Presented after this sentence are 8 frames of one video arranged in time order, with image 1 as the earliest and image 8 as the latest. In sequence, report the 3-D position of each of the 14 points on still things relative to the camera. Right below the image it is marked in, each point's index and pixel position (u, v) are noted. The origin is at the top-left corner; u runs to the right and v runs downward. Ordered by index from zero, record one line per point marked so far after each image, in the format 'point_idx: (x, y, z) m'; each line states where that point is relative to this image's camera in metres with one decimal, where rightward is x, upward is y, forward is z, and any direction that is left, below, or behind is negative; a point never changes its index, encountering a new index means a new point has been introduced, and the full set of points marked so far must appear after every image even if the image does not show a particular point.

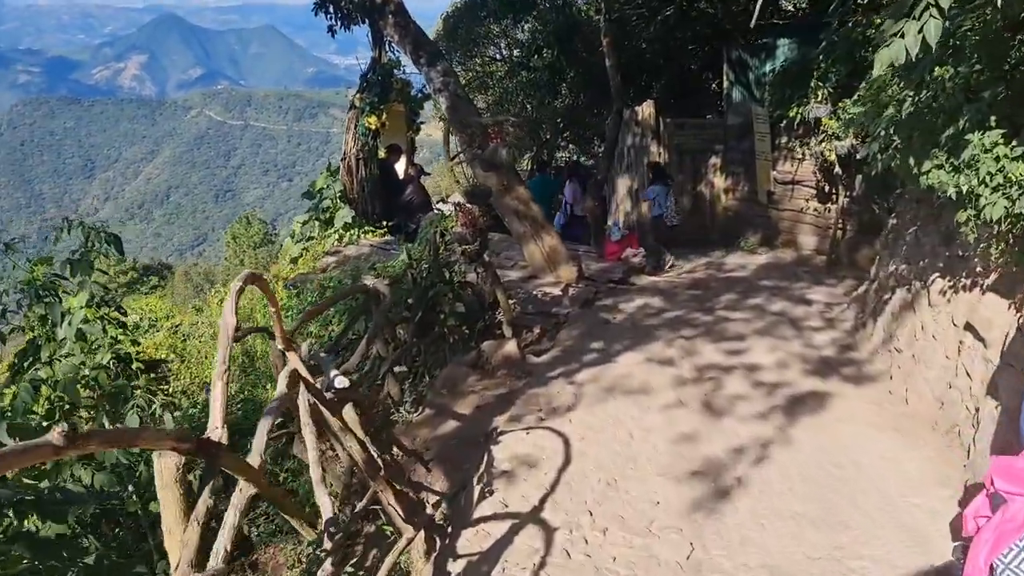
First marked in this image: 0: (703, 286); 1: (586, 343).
0: (+1.9, 0.0, +9.0) m
1: (+0.5, -0.4, +6.7) m
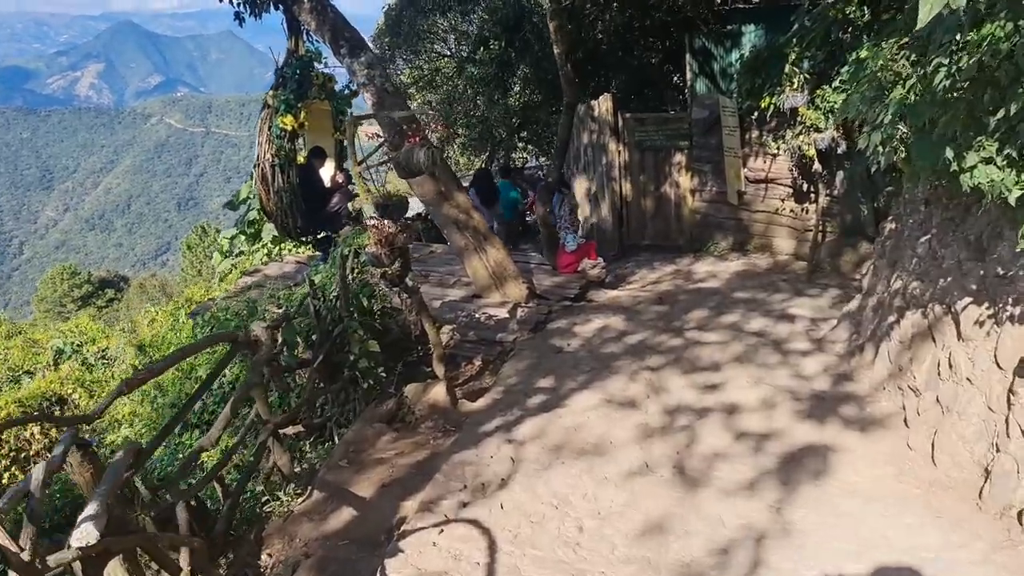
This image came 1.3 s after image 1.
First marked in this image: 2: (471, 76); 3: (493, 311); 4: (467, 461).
0: (+1.4, -0.1, +8.0) m
1: (+0.1, -0.6, +5.6) m
2: (-0.6, +3.2, +13.9) m
3: (-0.2, -0.2, +7.3) m
4: (-0.2, -0.8, +4.1) m
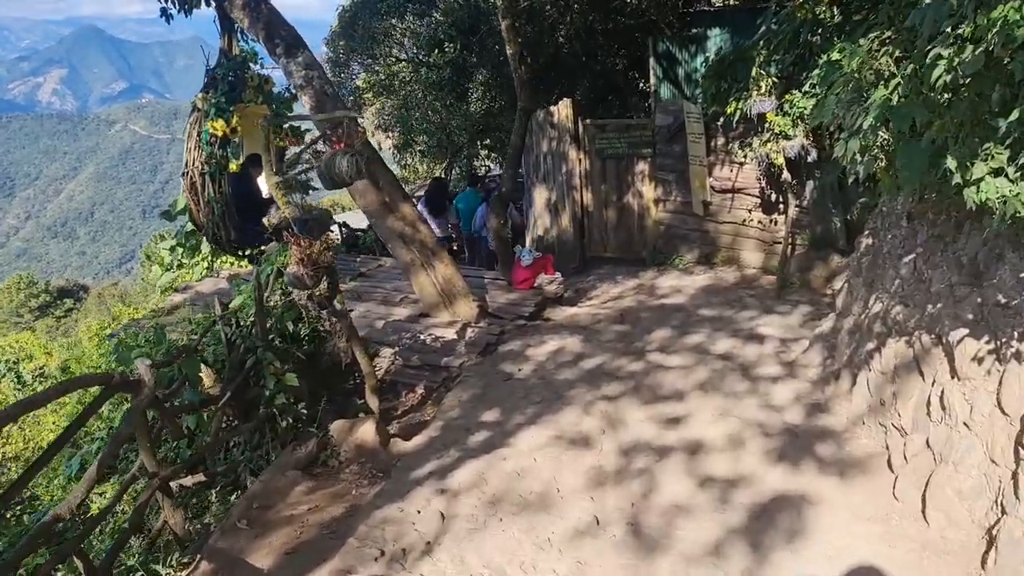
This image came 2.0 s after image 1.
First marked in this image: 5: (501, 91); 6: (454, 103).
0: (+1.0, -0.3, +7.5) m
1: (-0.2, -0.7, +5.0) m
2: (-1.2, +3.0, +13.4) m
3: (-0.5, -0.3, +6.7) m
4: (-0.5, -0.9, +3.5) m
5: (-0.2, +2.8, +13.0) m
6: (-0.8, +2.7, +13.4) m
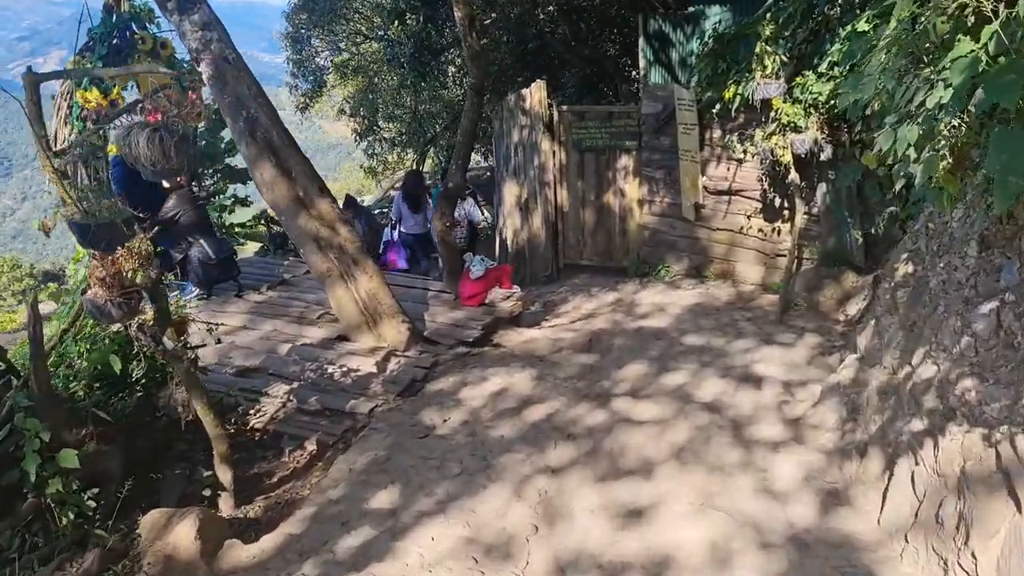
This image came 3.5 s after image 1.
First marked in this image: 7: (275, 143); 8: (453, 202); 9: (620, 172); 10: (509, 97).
0: (+0.6, -0.4, +6.1) m
1: (-0.6, -0.8, +3.7) m
2: (-1.6, +3.0, +12.0) m
3: (-0.9, -0.4, +5.4) m
4: (-0.9, -1.0, +2.2) m
5: (-0.5, +2.7, +11.6) m
6: (-1.2, +2.6, +12.0) m
7: (-1.5, +0.9, +5.7) m
8: (-0.4, +0.6, +6.4) m
9: (+1.0, +1.1, +8.6) m
10: (0.0, +1.8, +8.9) m
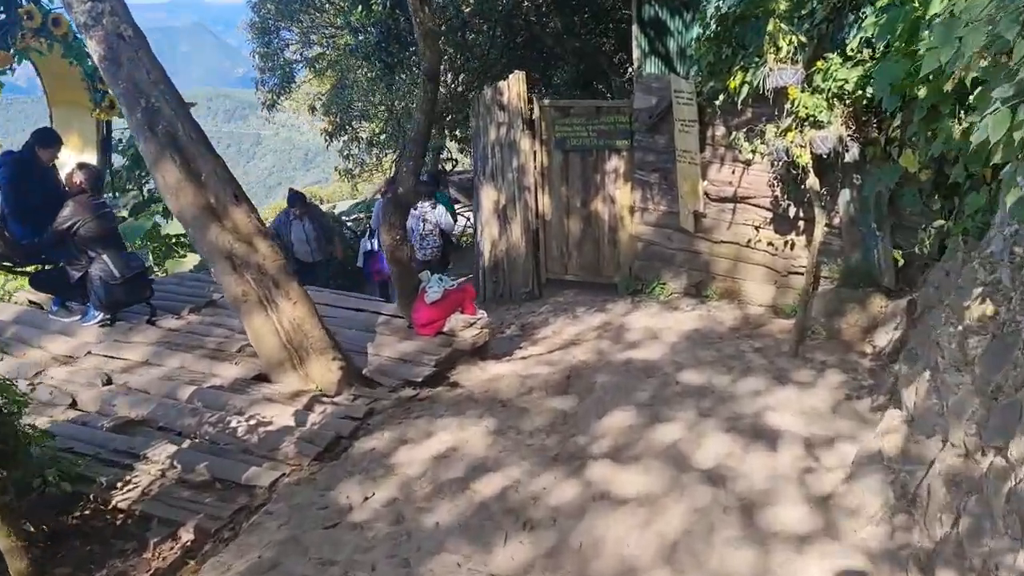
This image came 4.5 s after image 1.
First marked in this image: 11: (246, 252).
0: (+0.4, -0.6, +5.1) m
1: (-0.8, -0.9, +2.6) m
2: (-1.8, +2.8, +10.9) m
3: (-1.1, -0.6, +4.3) m
4: (-1.1, -1.2, +1.1) m
5: (-0.7, +2.5, +10.5) m
6: (-1.4, +2.5, +11.0) m
7: (-1.7, +0.7, +4.7) m
8: (-0.6, +0.4, +5.4) m
9: (+0.8, +0.9, +7.5) m
10: (-0.2, +1.7, +7.8) m
11: (-1.3, +0.2, +4.6) m
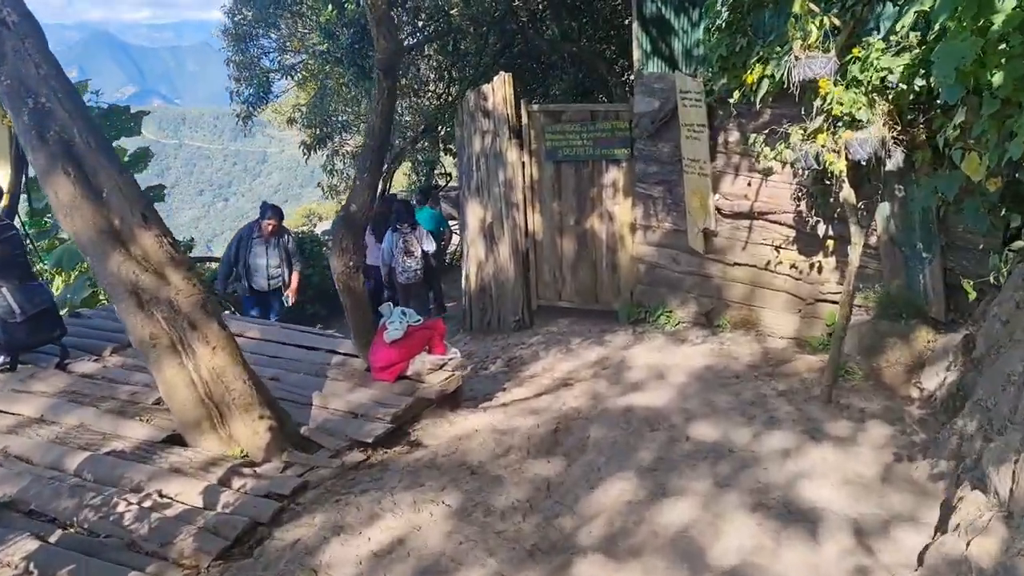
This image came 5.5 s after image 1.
0: (+0.3, -0.7, +4.2) m
1: (-0.9, -1.1, +1.7) m
2: (-1.9, +2.5, +10.1) m
3: (-1.3, -0.7, +3.4) m
4: (-1.2, -1.3, +0.2) m
5: (-0.8, +2.3, +9.7) m
6: (-1.5, +2.2, +10.2) m
7: (-1.8, +0.6, +3.8) m
8: (-0.7, +0.3, +4.5) m
9: (+0.7, +0.7, +6.7) m
10: (-0.3, +1.5, +7.0) m
11: (-1.4, 0.0, +3.7) m
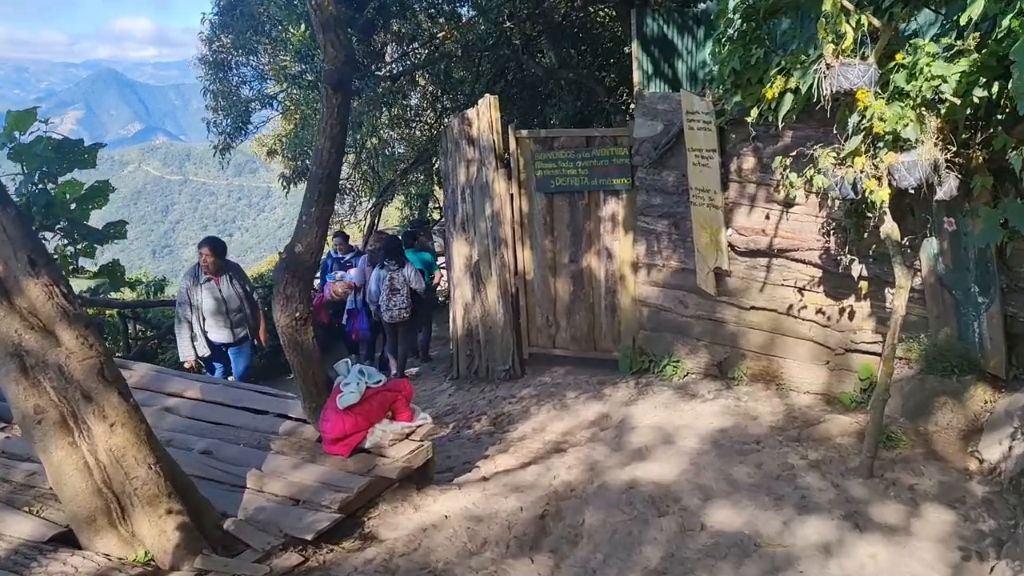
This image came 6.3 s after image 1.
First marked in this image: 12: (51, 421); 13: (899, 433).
0: (+0.2, -0.9, +3.4) m
1: (-1.0, -1.2, +0.9) m
2: (-1.9, +2.1, +9.4) m
3: (-1.3, -0.9, +2.7) m
4: (-1.3, -1.3, -0.6) m
5: (-0.9, +1.9, +9.1) m
6: (-1.5, +1.7, +9.5) m
7: (-1.9, +0.4, +3.1) m
8: (-0.8, 0.0, +3.8) m
9: (+0.6, +0.4, +5.9) m
10: (-0.4, +1.1, +6.3) m
11: (-1.5, -0.2, +3.0) m
12: (-1.5, -0.4, +3.1) m
13: (+1.7, -0.6, +4.1) m
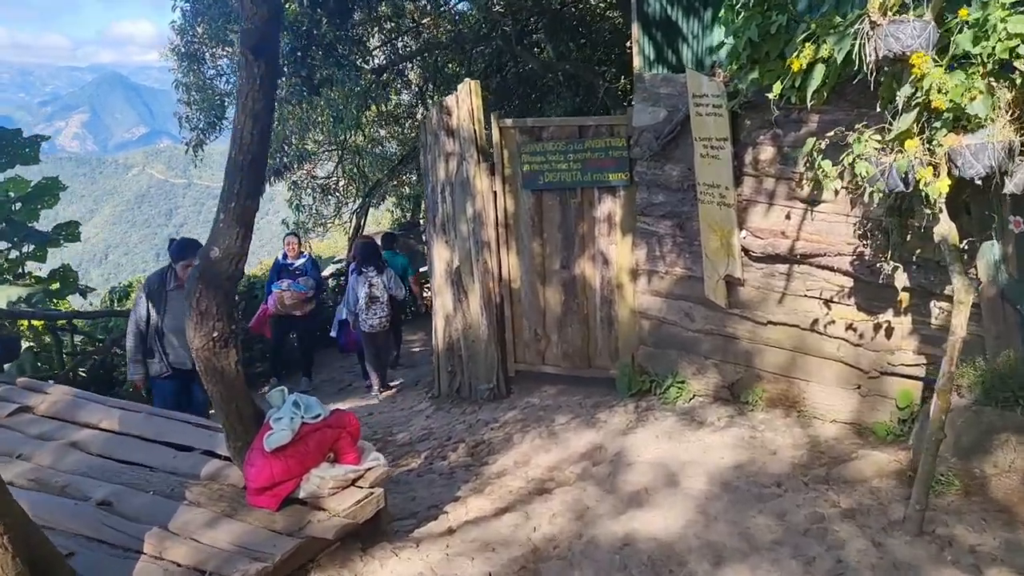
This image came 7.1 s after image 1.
0: (+0.1, -1.0, +2.7) m
1: (-1.1, -1.2, +0.2) m
2: (-2.0, +2.0, +8.8) m
3: (-1.5, -1.0, +1.9) m
4: (-1.4, -1.4, -1.3) m
5: (-1.0, +1.8, +8.4) m
6: (-1.6, +1.7, +8.8) m
7: (-2.0, +0.3, +2.4) m
8: (-0.9, 0.0, +3.1) m
9: (+0.5, +0.4, +5.2) m
10: (-0.5, +1.1, +5.6) m
11: (-1.6, -0.2, +2.3) m
12: (-1.6, -0.5, +2.4) m
13: (+1.6, -0.7, +3.3) m
